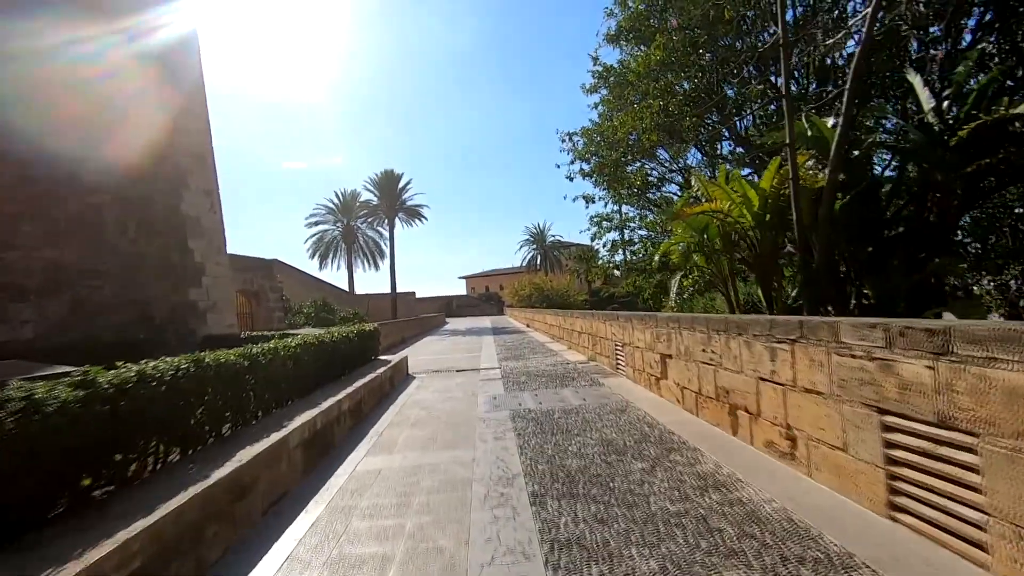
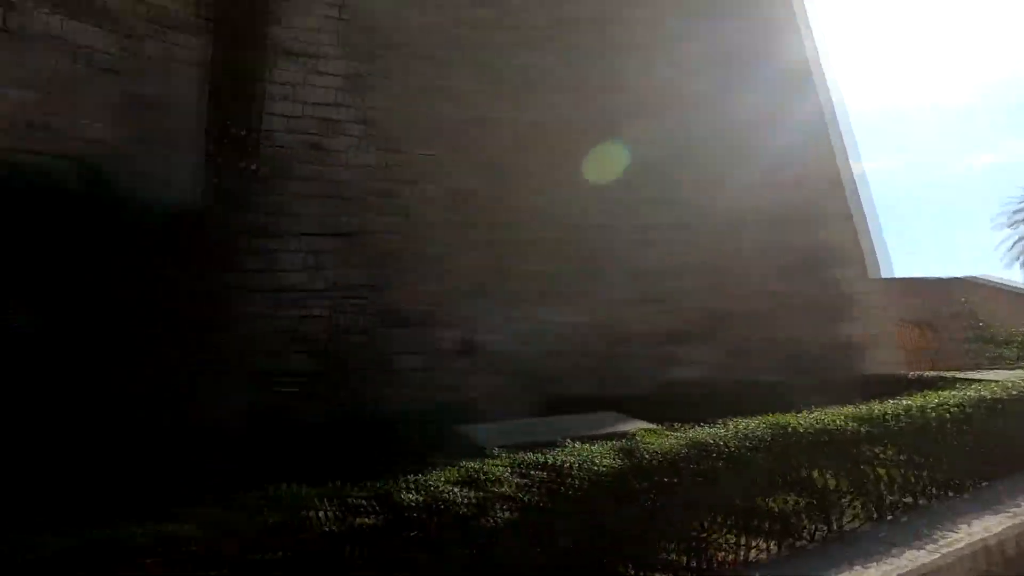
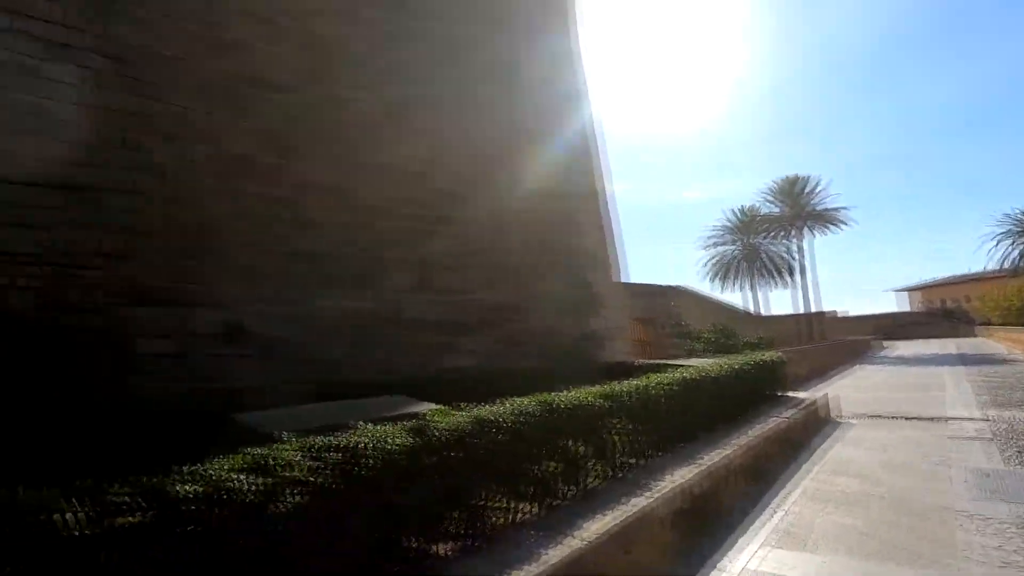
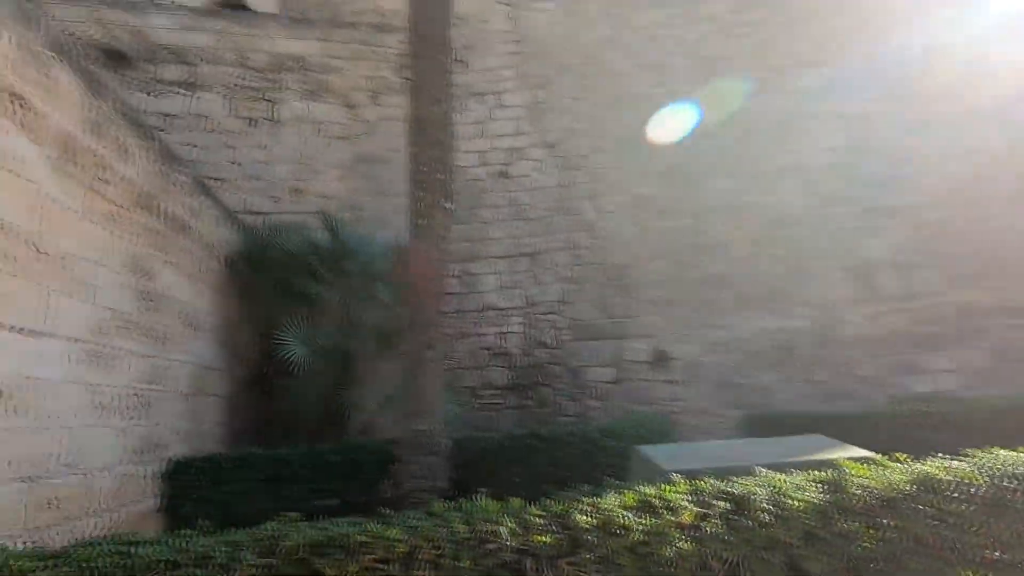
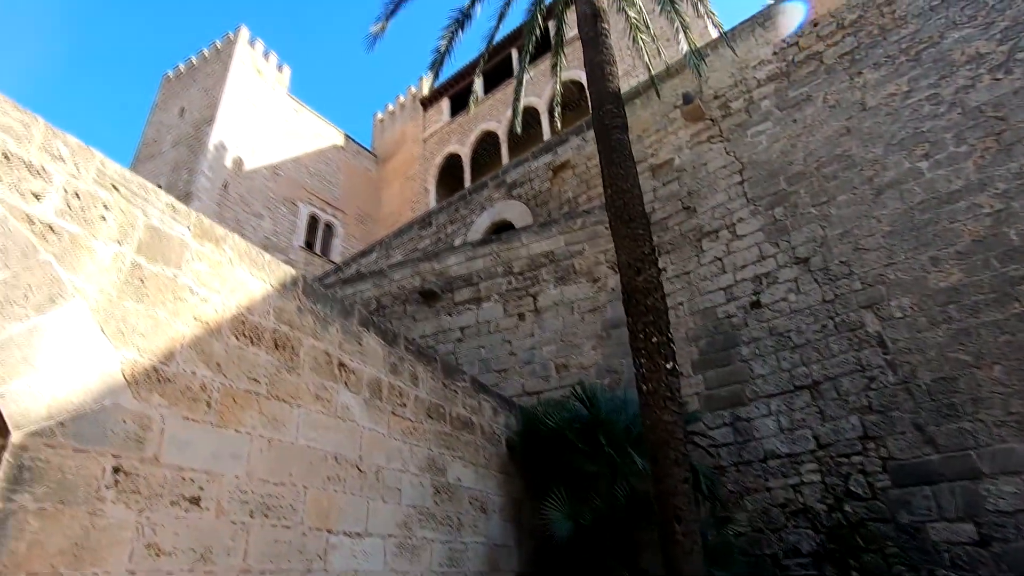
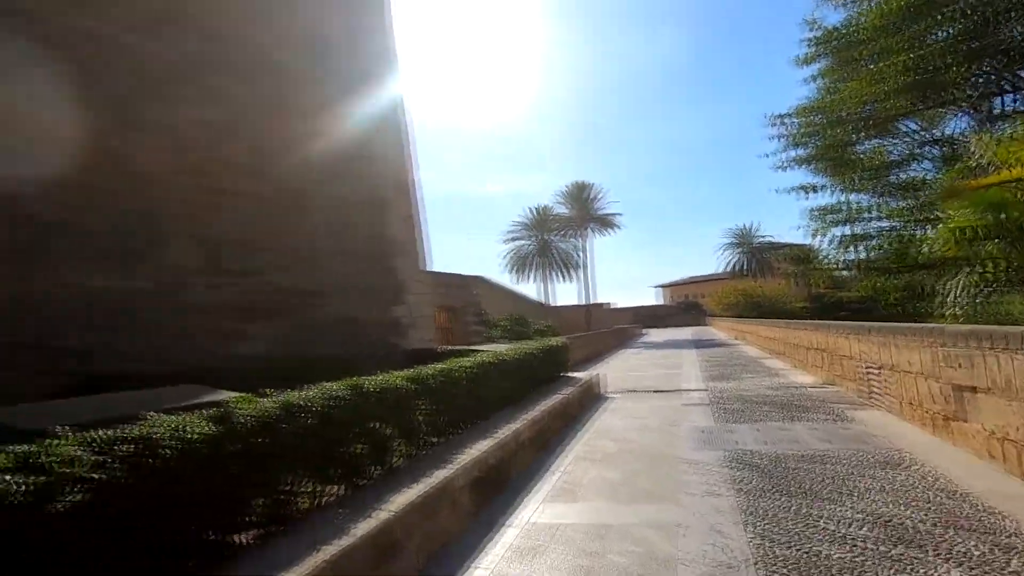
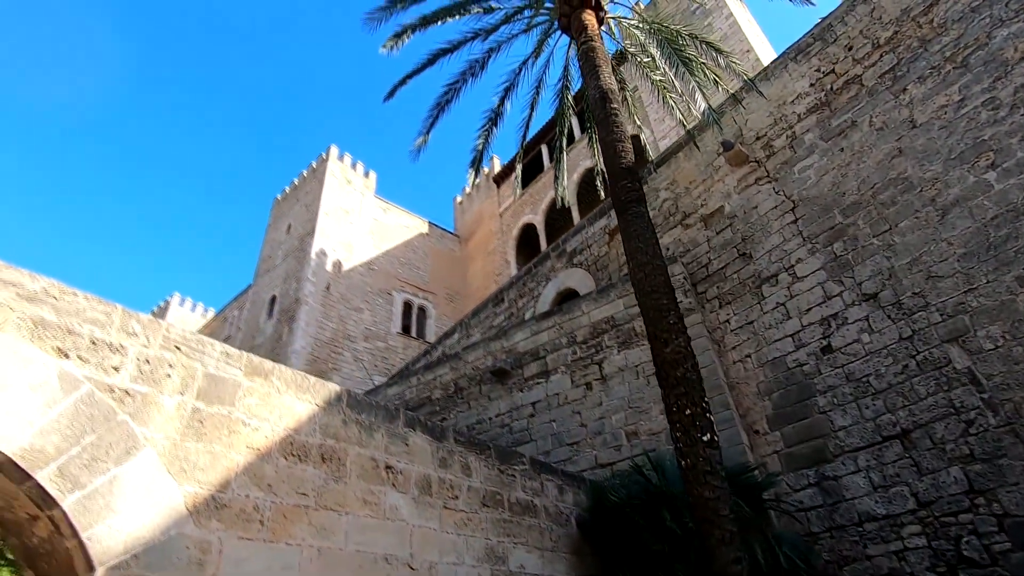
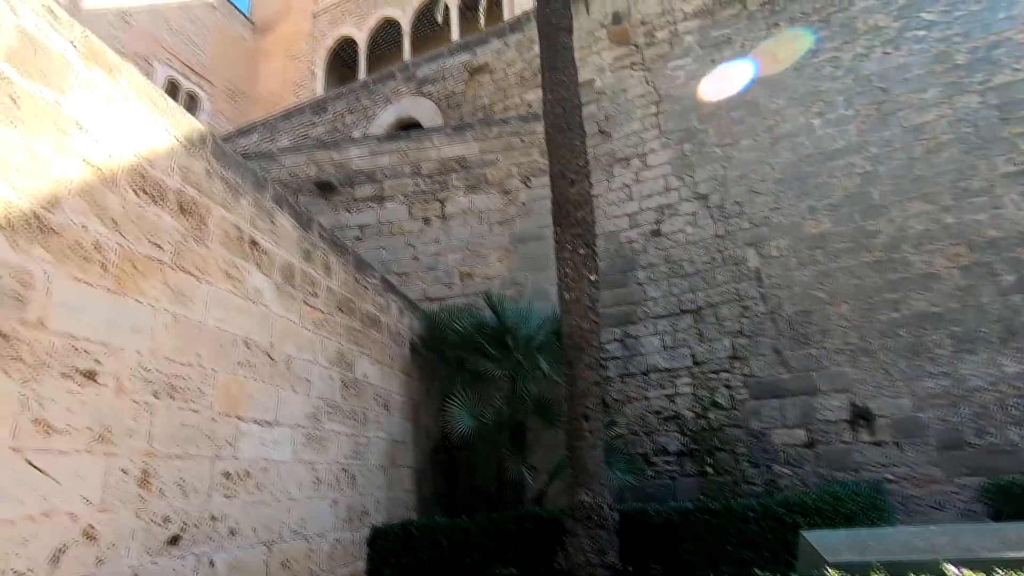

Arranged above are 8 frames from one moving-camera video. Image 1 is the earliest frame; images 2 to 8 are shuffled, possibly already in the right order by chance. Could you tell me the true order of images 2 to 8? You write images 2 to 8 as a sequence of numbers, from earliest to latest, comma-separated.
6, 3, 2, 4, 8, 5, 7
